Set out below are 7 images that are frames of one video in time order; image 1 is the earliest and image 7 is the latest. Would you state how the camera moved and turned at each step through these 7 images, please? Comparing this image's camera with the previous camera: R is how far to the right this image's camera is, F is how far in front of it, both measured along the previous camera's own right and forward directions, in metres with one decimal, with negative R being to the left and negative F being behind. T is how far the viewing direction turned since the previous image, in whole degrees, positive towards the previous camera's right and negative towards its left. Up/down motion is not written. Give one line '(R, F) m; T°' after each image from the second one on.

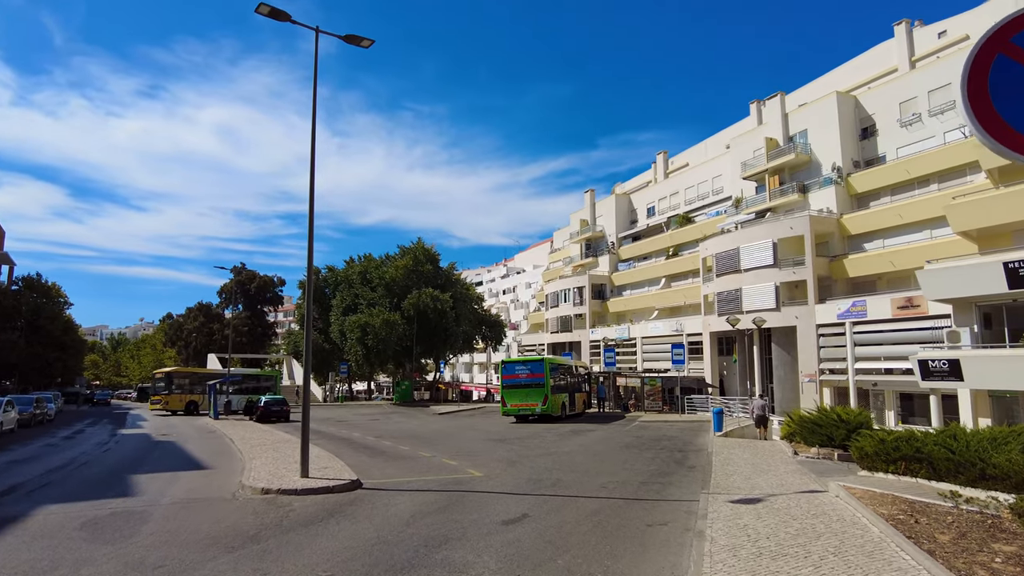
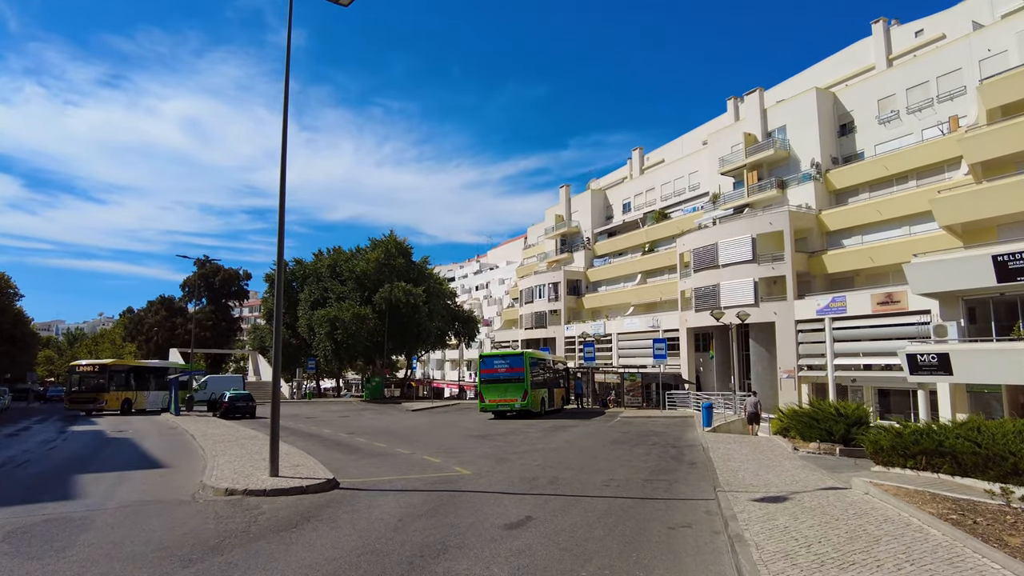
(-0.4, +0.9) m; +3°
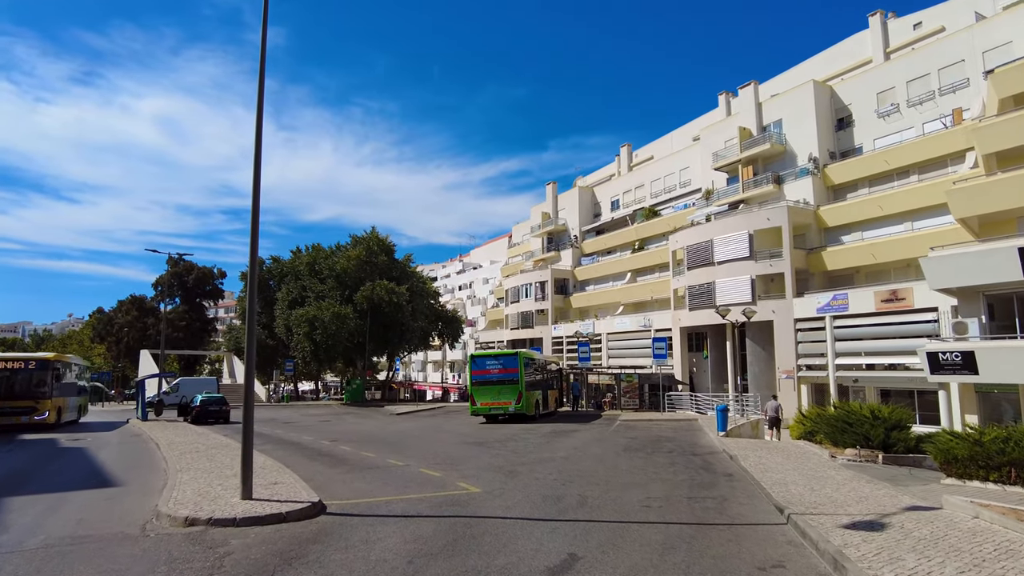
(-0.5, +1.5) m; +2°
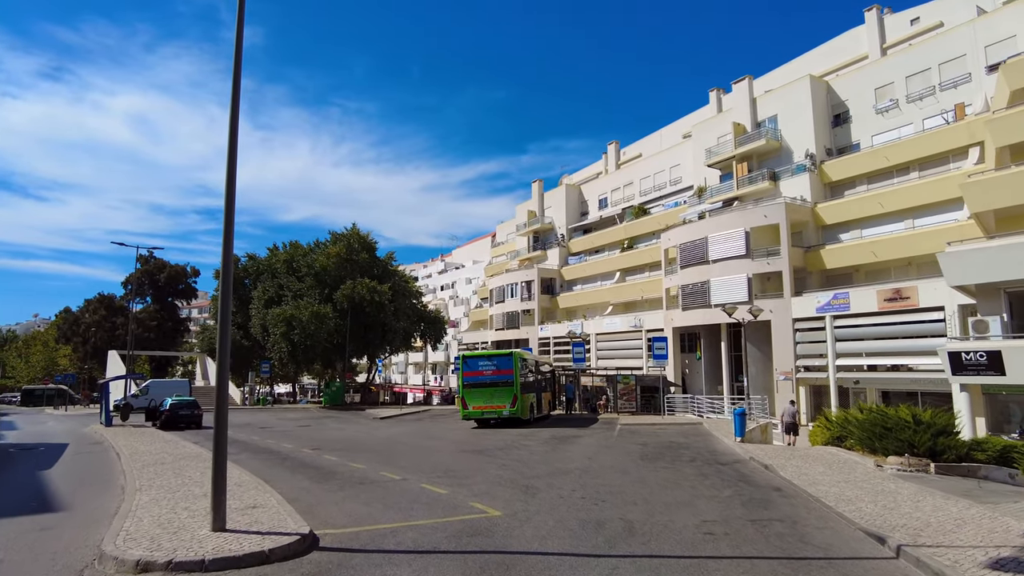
(-0.5, +1.4) m; +2°
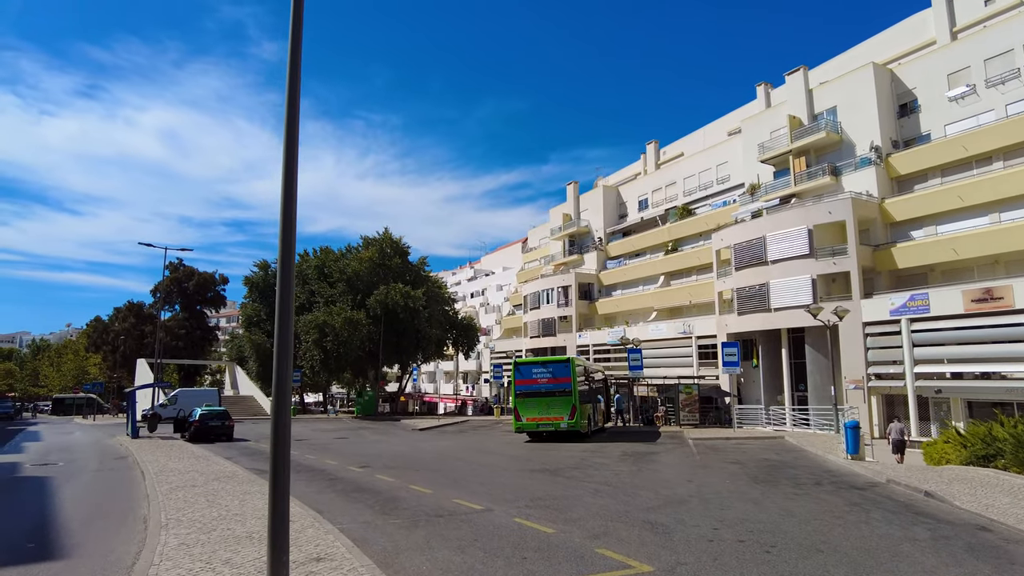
(-1.1, +1.9) m; -2°
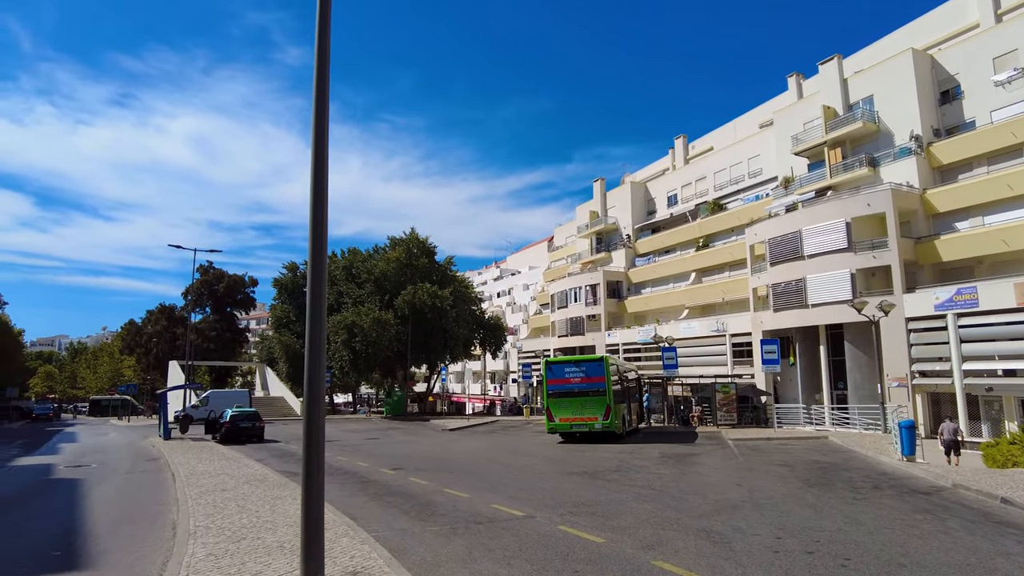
(-0.2, +0.4) m; -2°
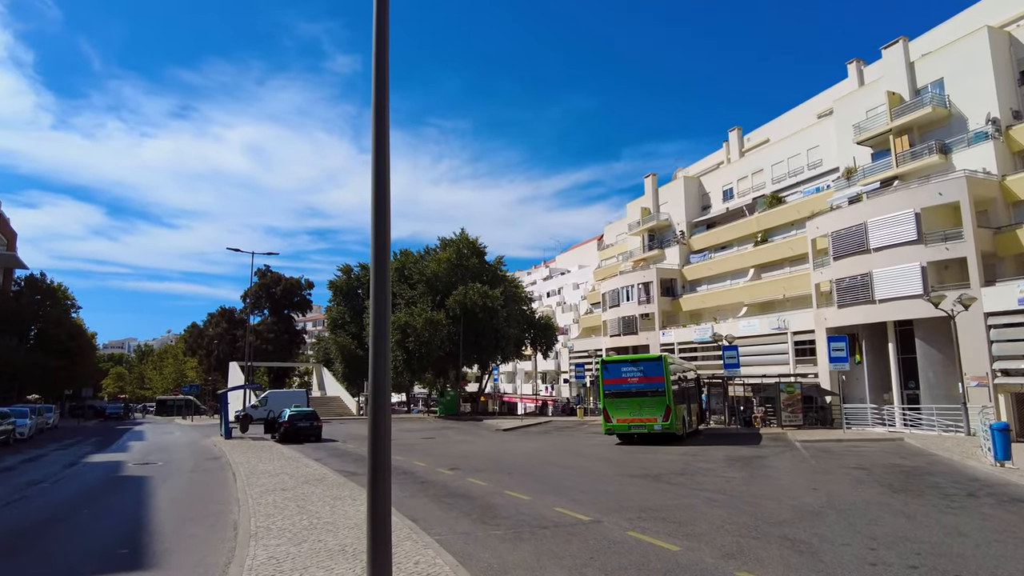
(-0.2, +0.3) m; -4°
